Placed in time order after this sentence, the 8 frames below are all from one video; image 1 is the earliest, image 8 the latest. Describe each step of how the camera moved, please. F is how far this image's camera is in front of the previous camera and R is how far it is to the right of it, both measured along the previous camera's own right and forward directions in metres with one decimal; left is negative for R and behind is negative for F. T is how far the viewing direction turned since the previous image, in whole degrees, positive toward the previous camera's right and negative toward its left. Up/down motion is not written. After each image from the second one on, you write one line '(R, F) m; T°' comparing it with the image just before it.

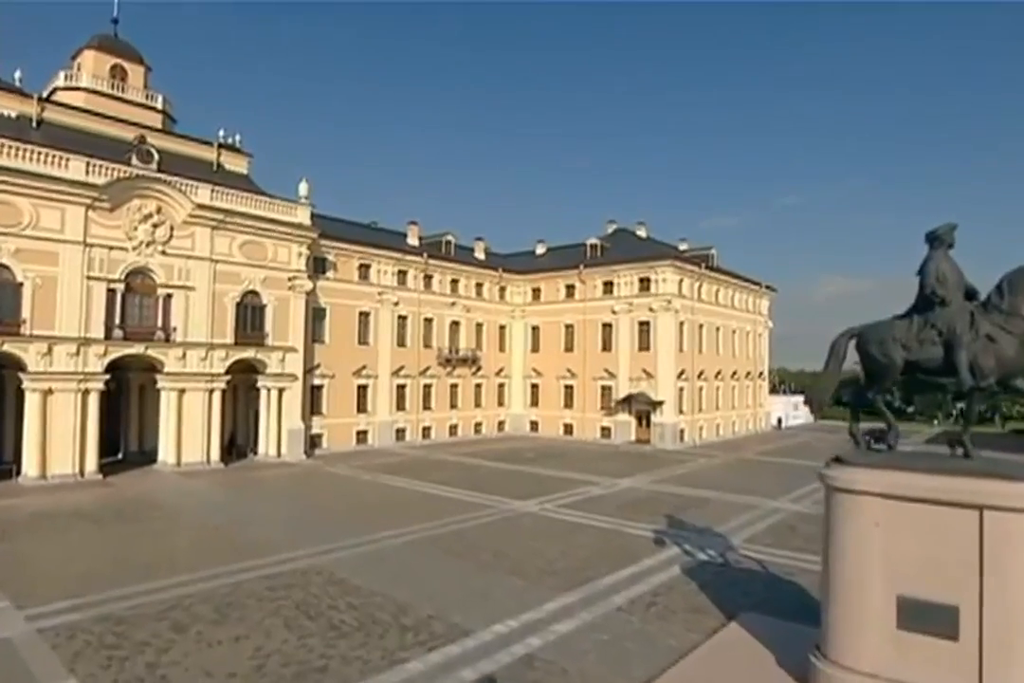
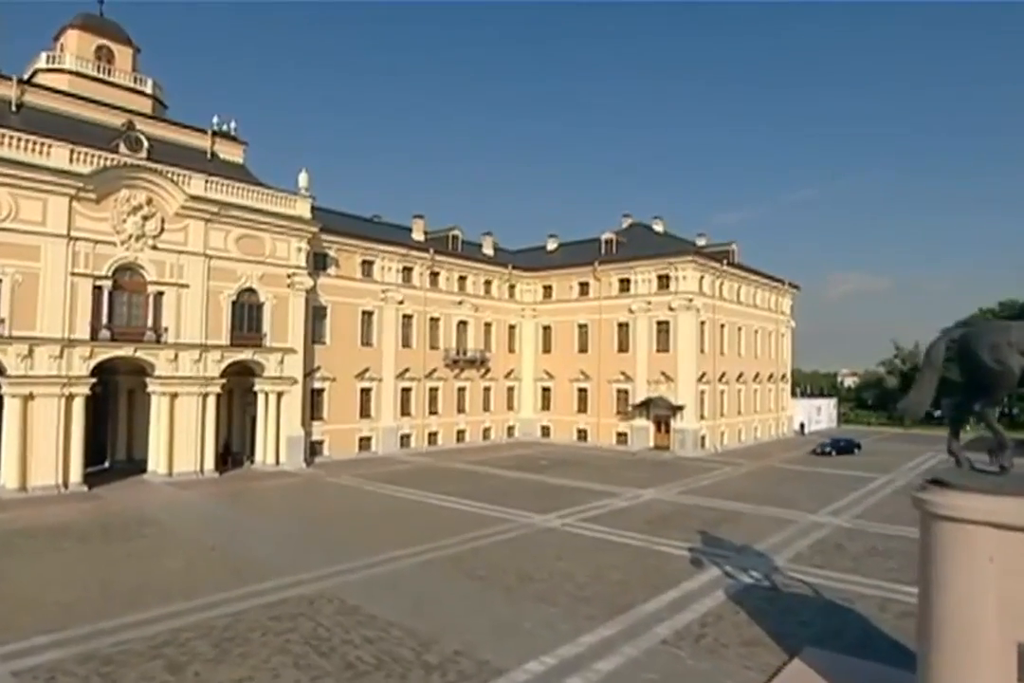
(-1.1, +1.8) m; +1°
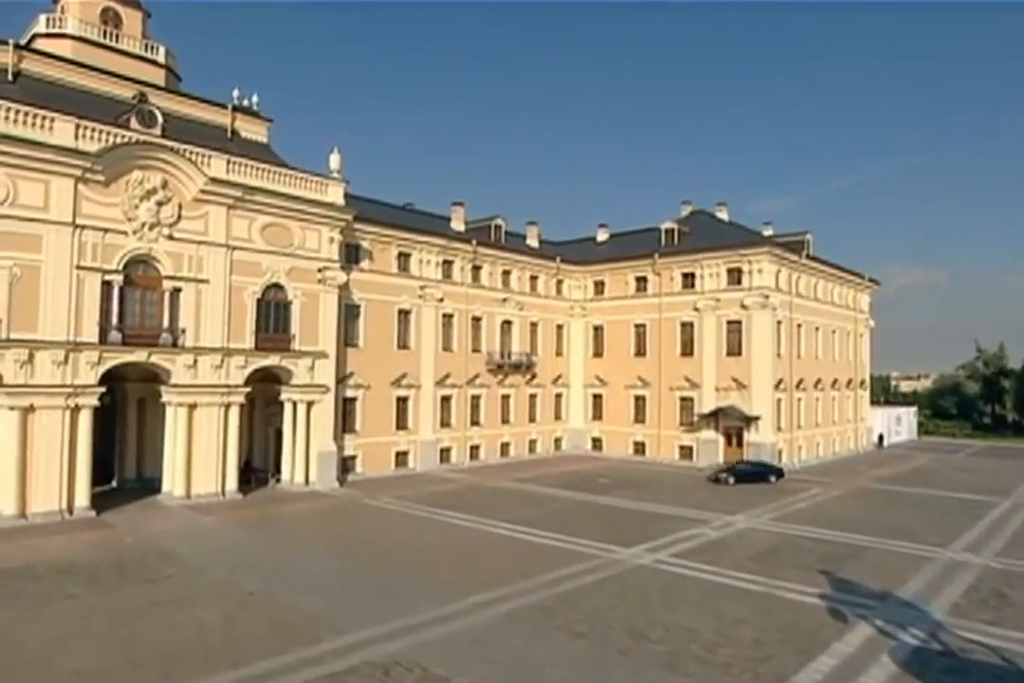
(-3.1, +3.5) m; +1°
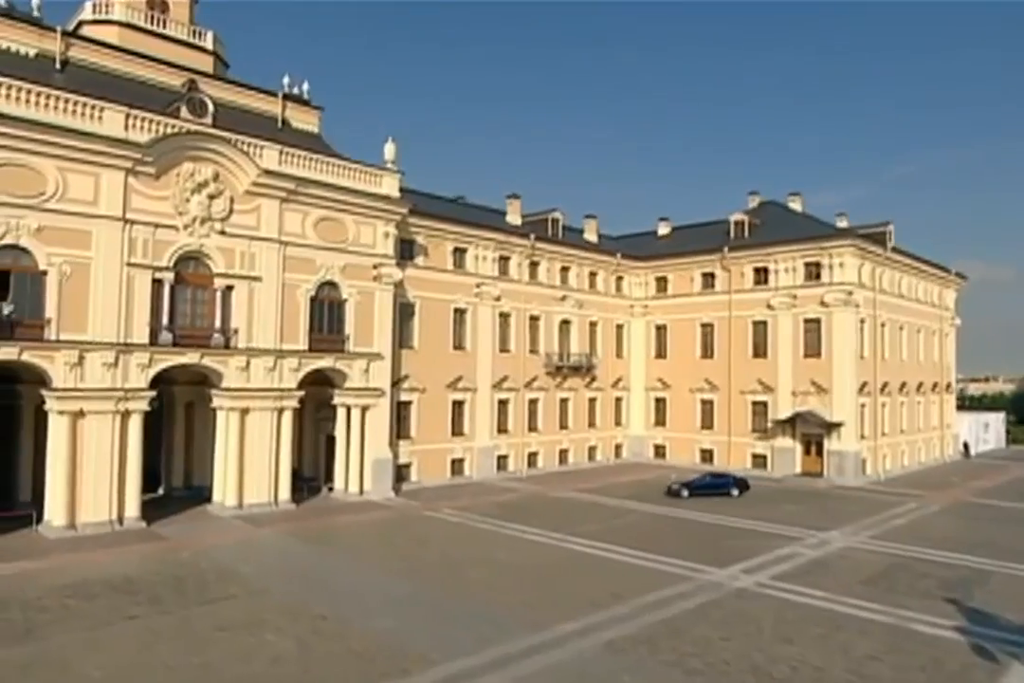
(-2.1, +1.7) m; -2°
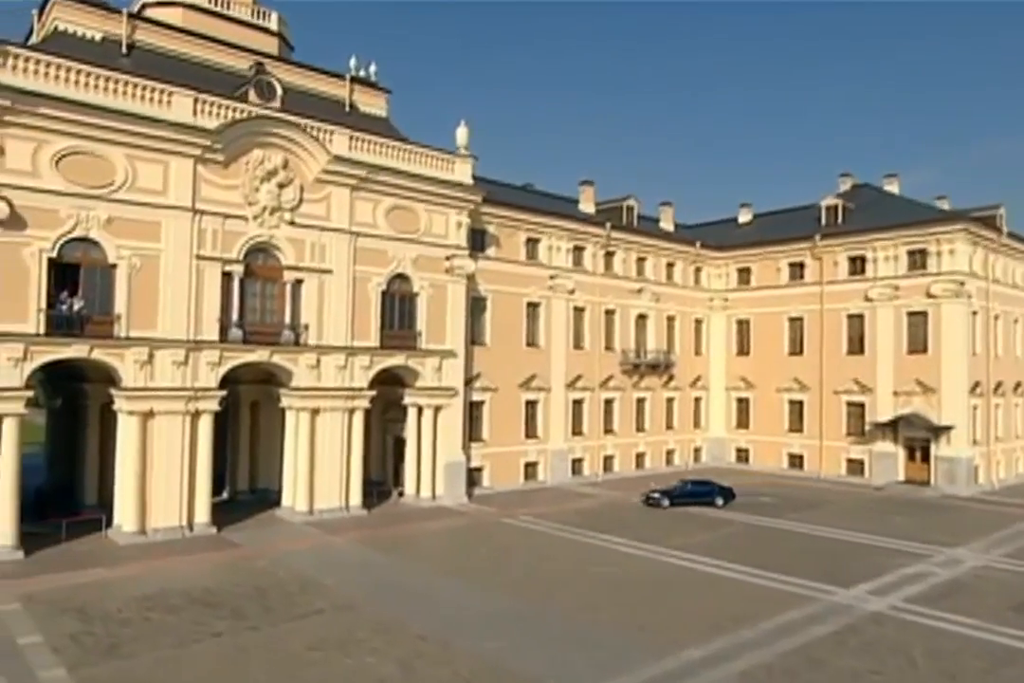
(-2.1, +1.7) m; -3°
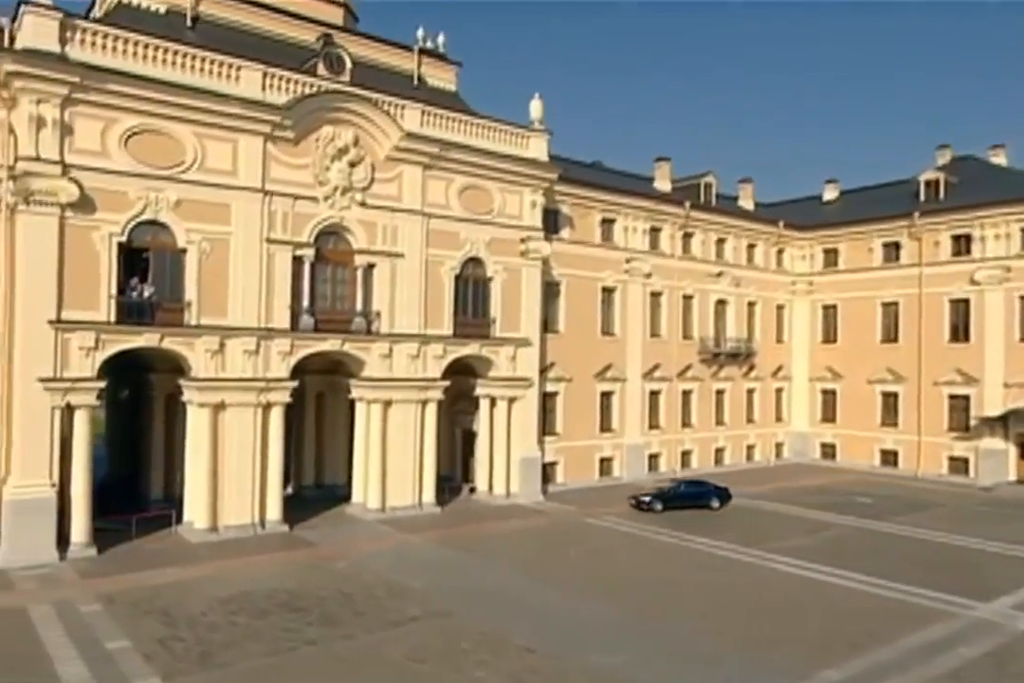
(-2.0, +1.4) m; -3°
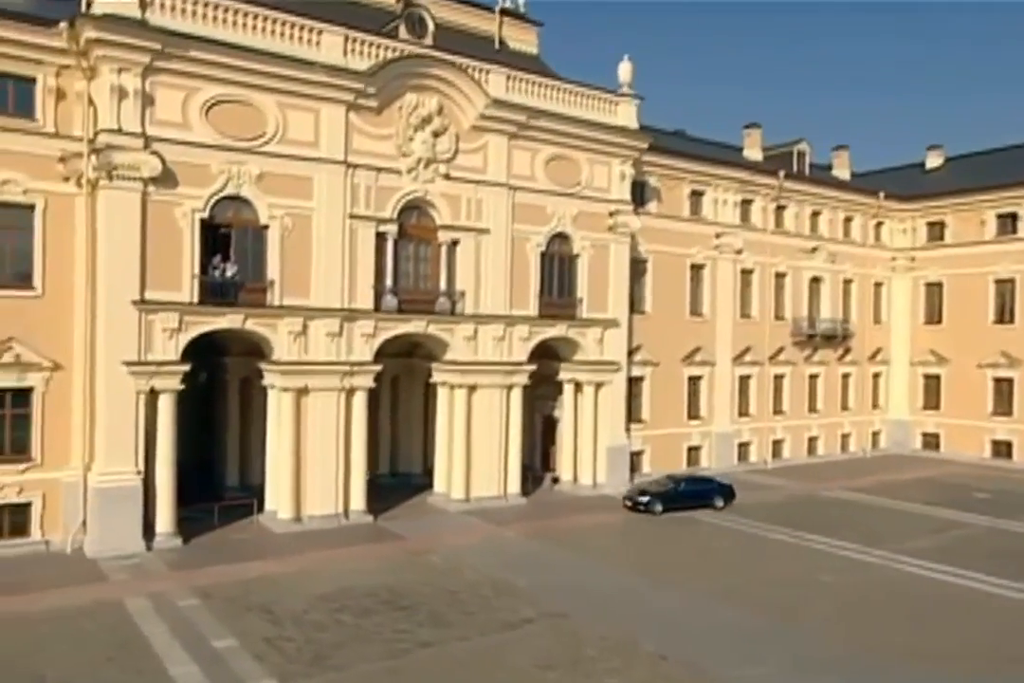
(-2.1, +1.3) m; -3°
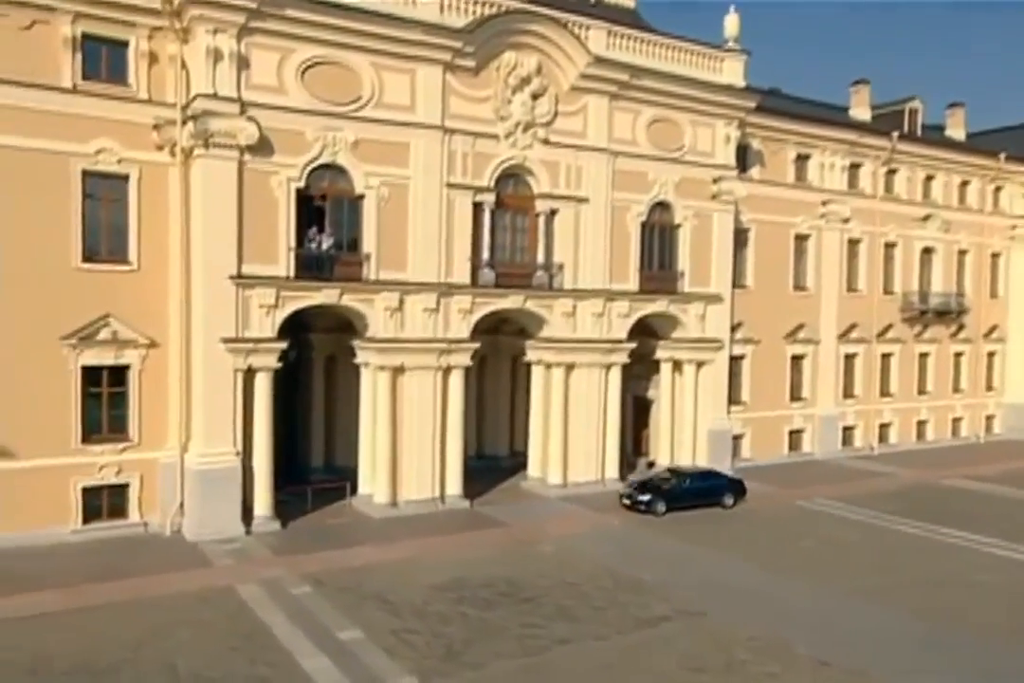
(-2.2, +1.1) m; -3°
